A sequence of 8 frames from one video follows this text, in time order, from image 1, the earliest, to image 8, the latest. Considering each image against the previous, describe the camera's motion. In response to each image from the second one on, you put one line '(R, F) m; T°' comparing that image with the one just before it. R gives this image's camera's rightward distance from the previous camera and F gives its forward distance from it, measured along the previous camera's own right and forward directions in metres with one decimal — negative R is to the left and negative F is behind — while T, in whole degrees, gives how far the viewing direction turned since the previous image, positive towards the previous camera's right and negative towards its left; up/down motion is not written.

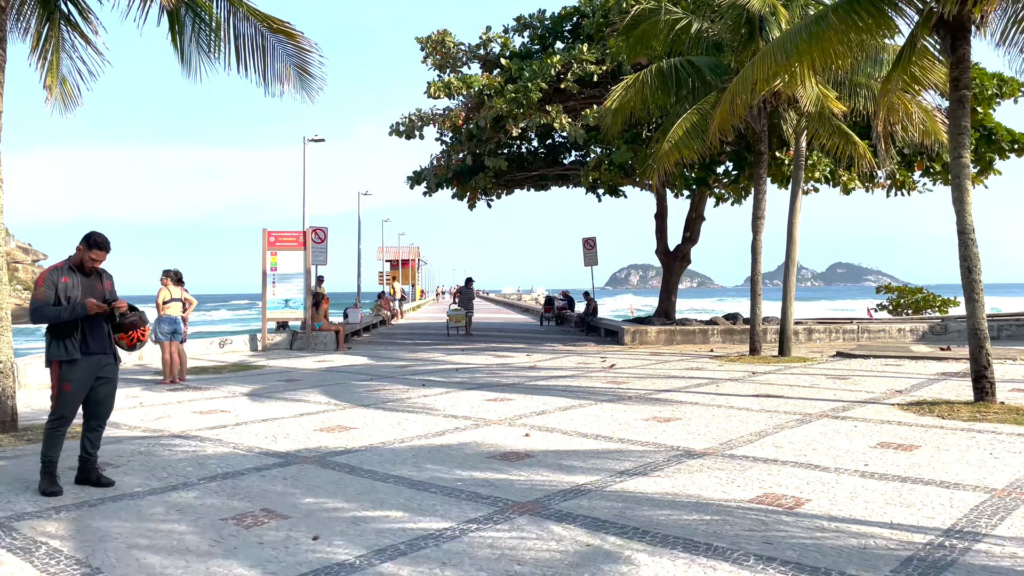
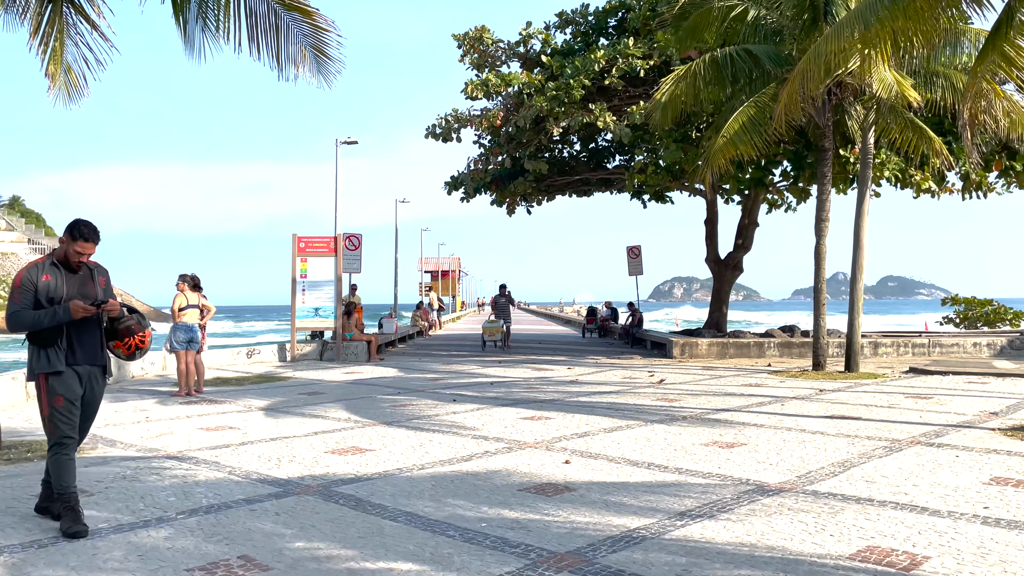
(0.0, +1.0) m; -3°
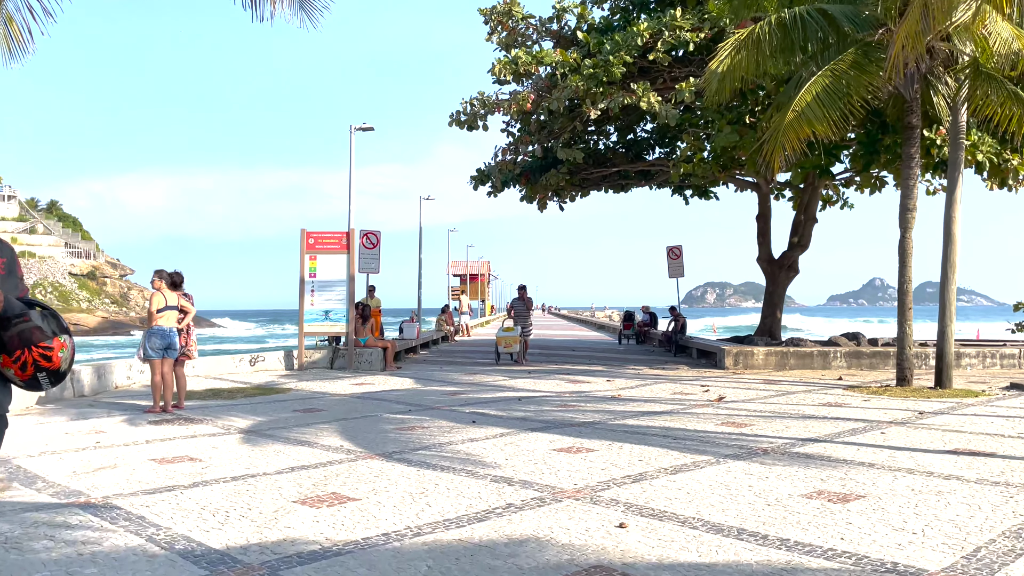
(0.0, +1.8) m; -2°
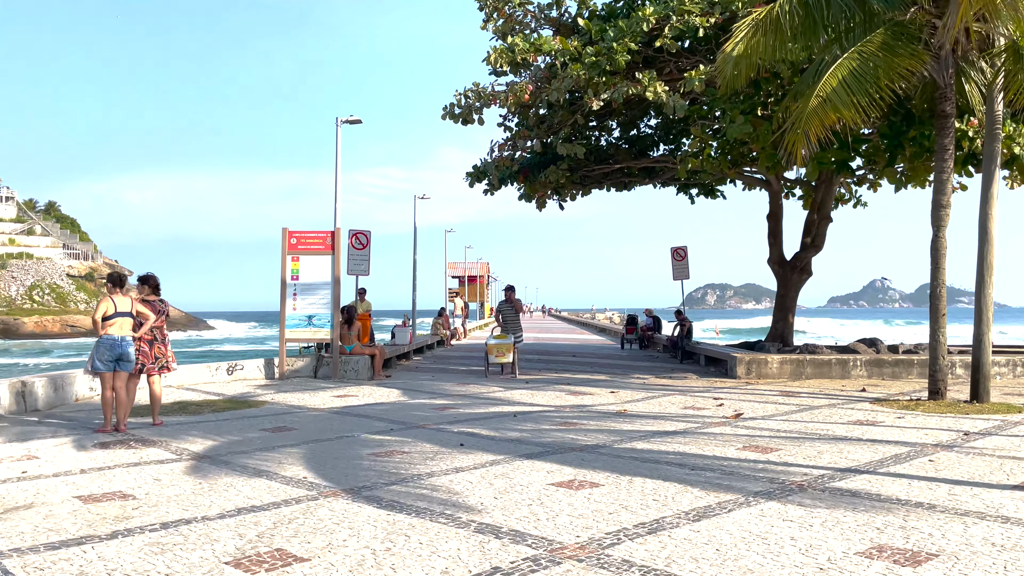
(+0.1, +1.0) m; 0°
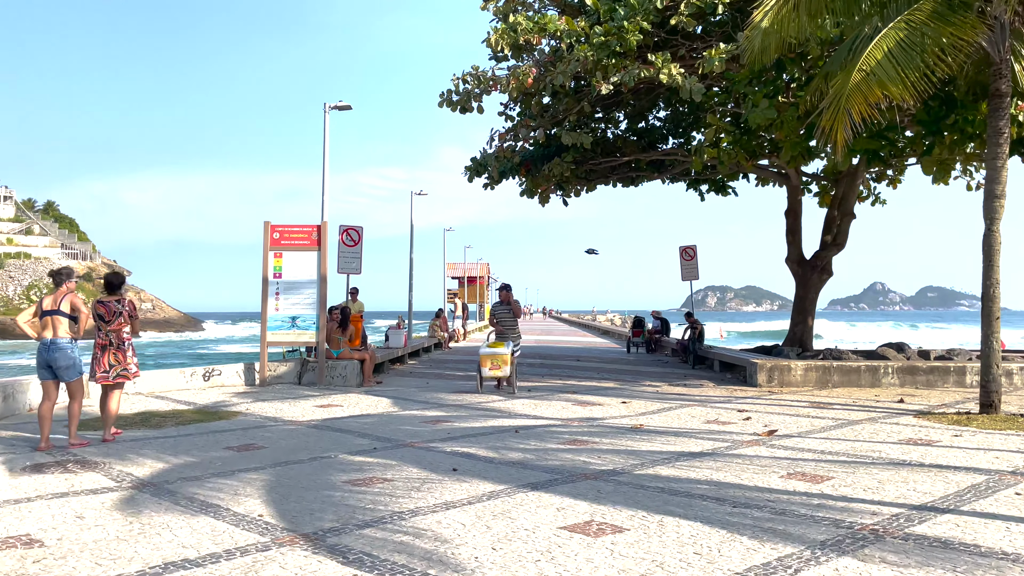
(0.0, +1.1) m; 0°
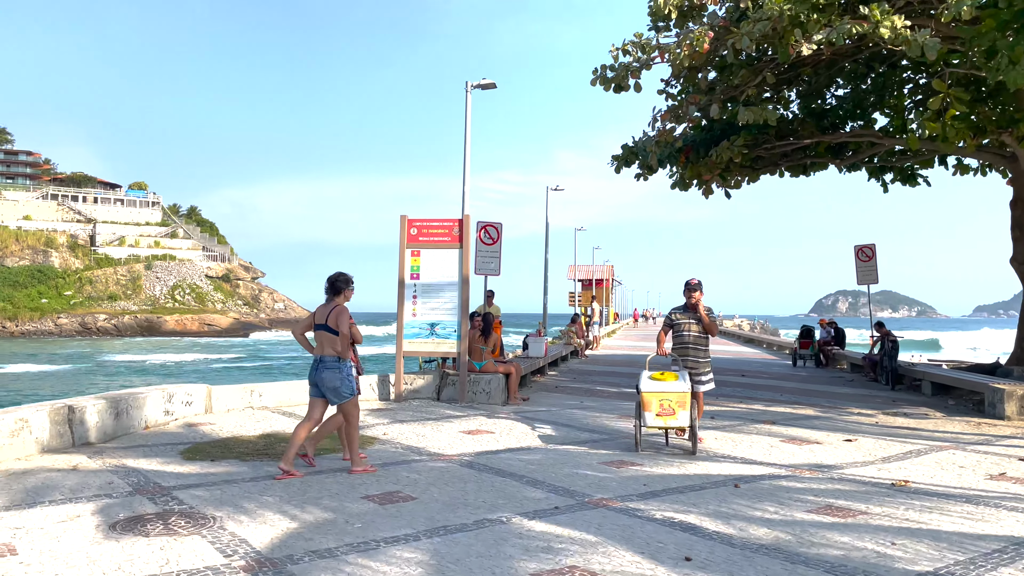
(-0.8, +1.9) m; -8°
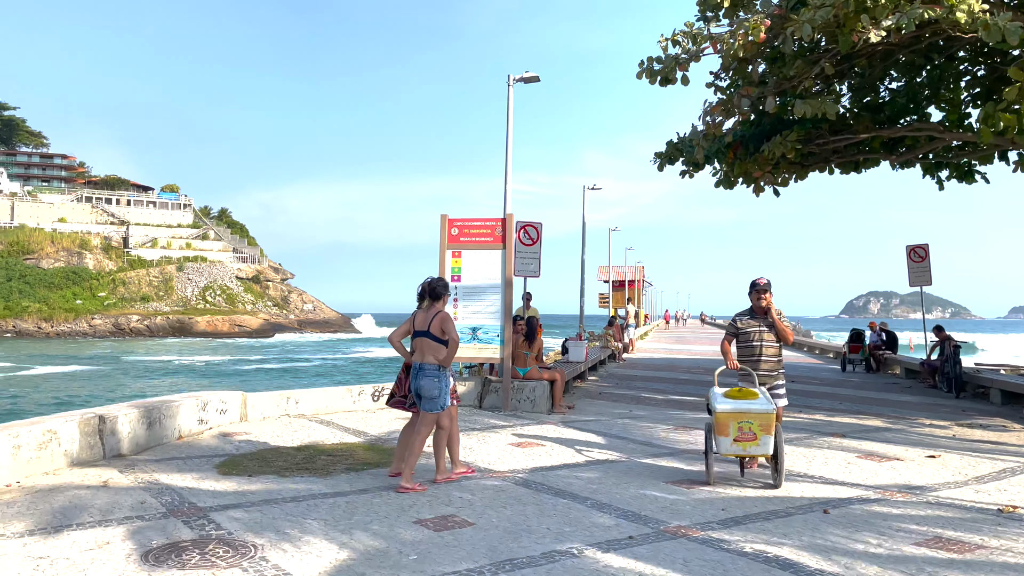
(-0.3, +0.5) m; -2°
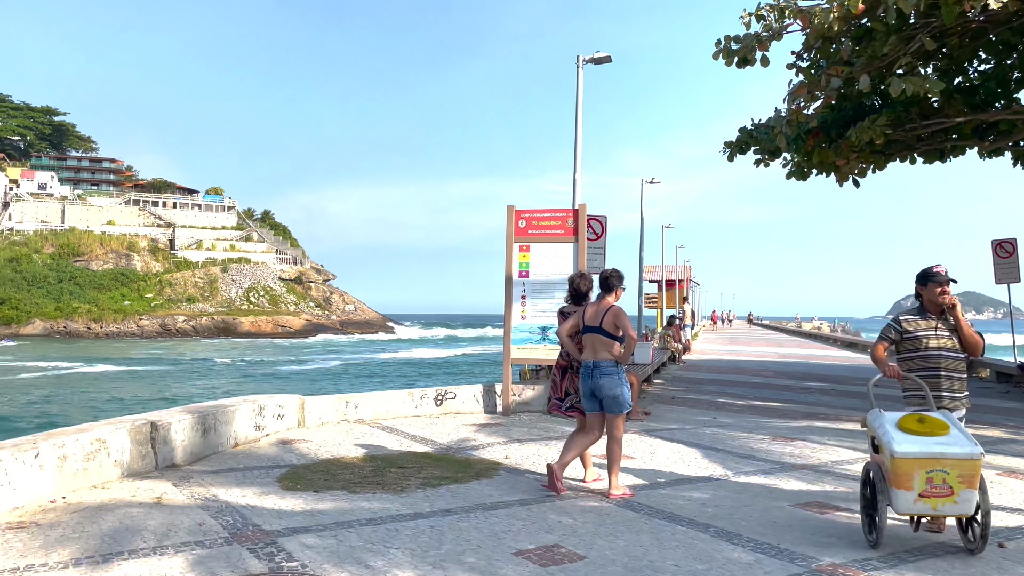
(-0.4, +0.8) m; -3°
